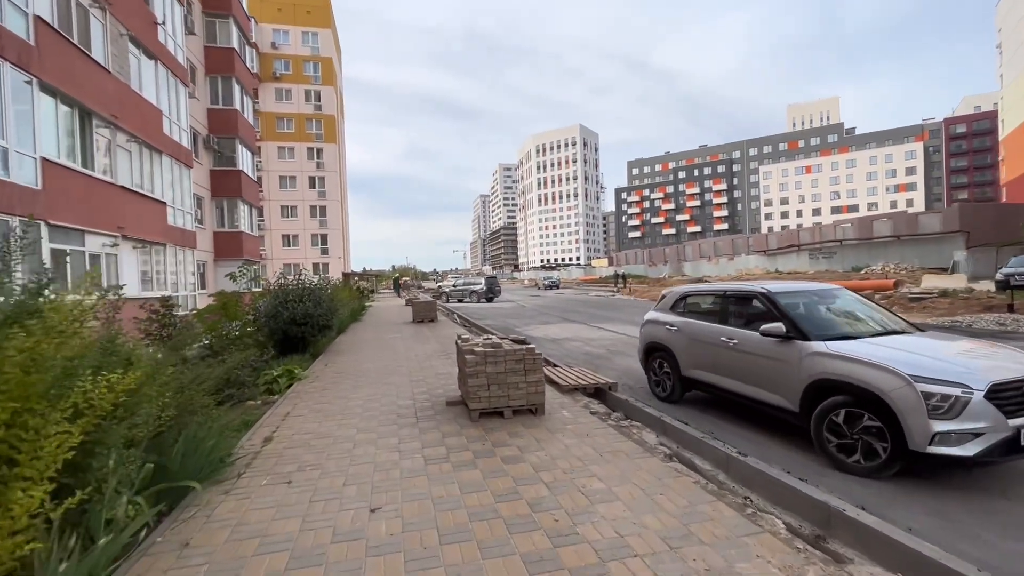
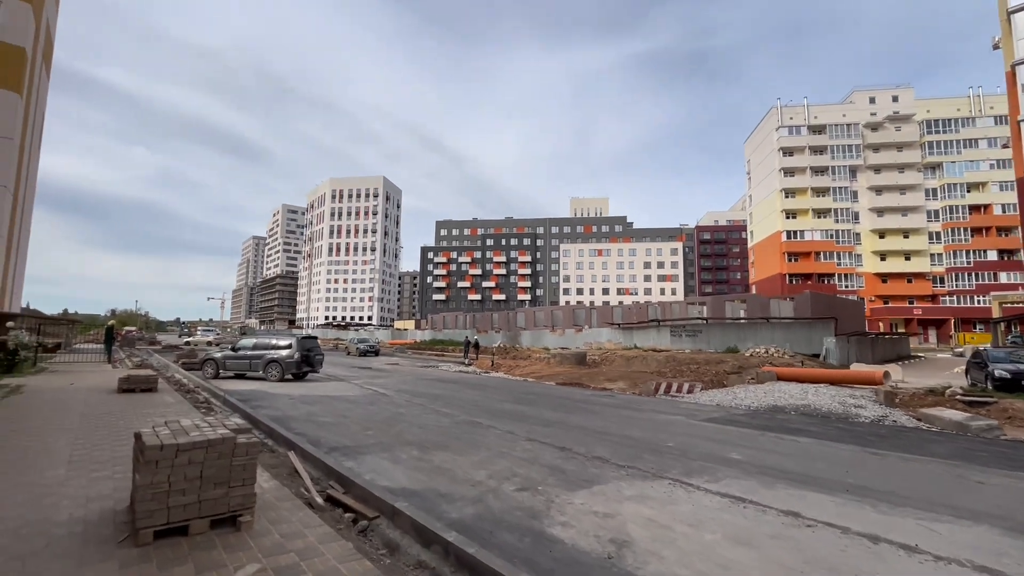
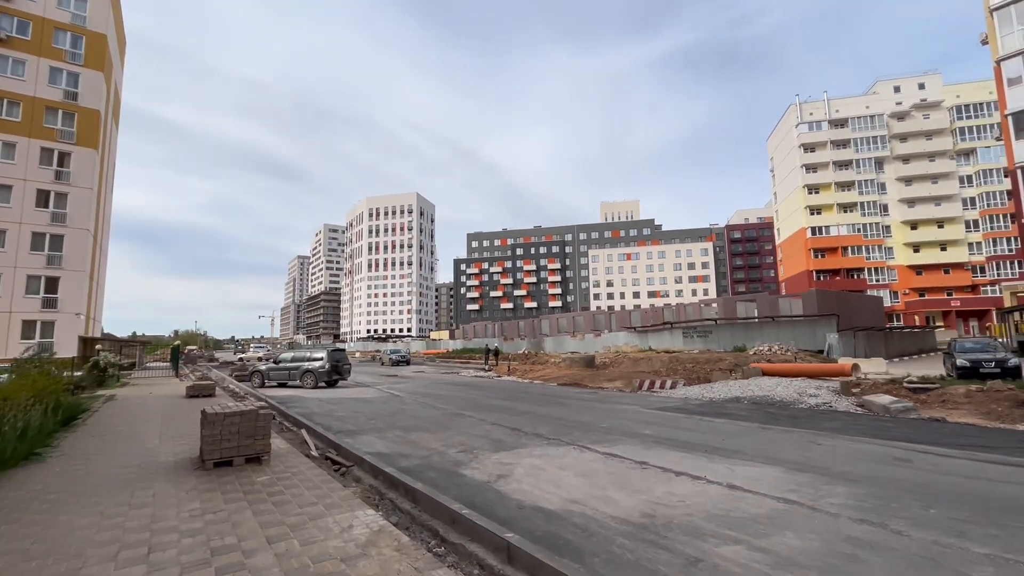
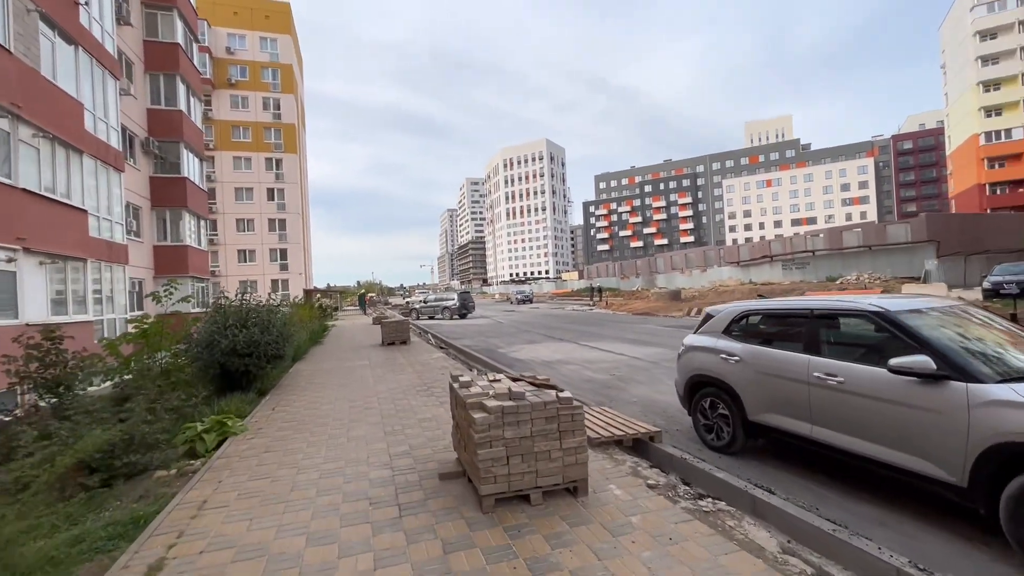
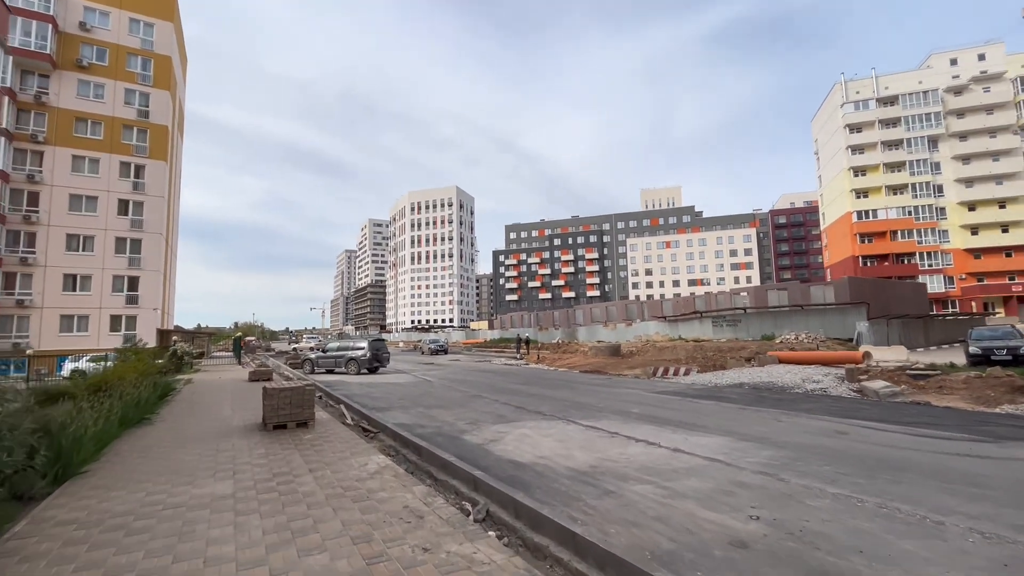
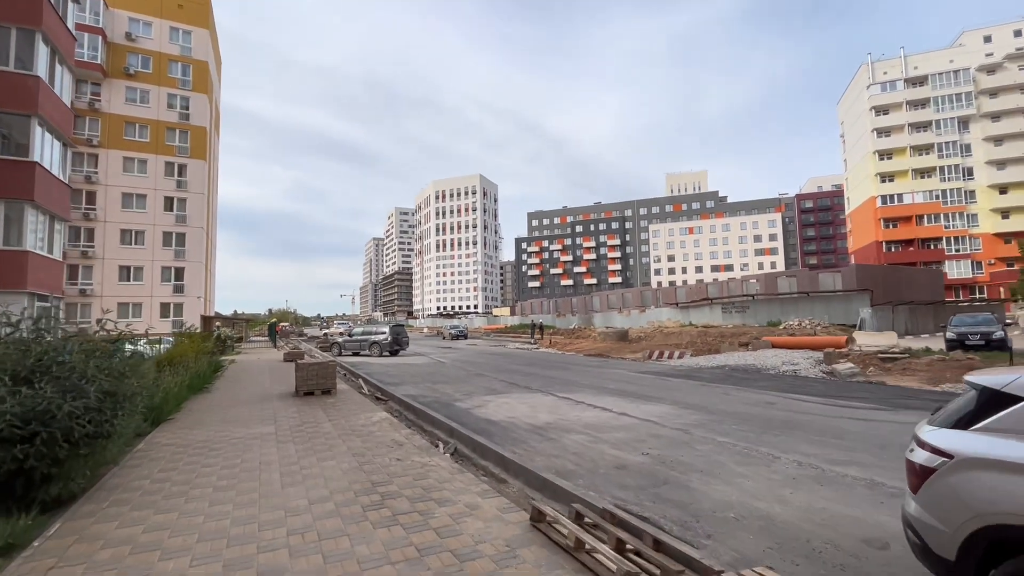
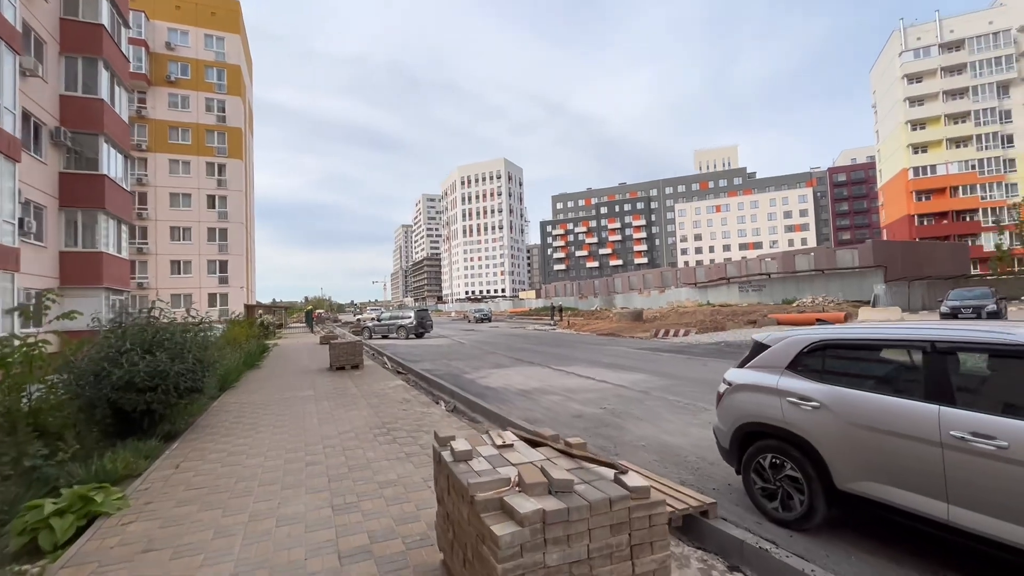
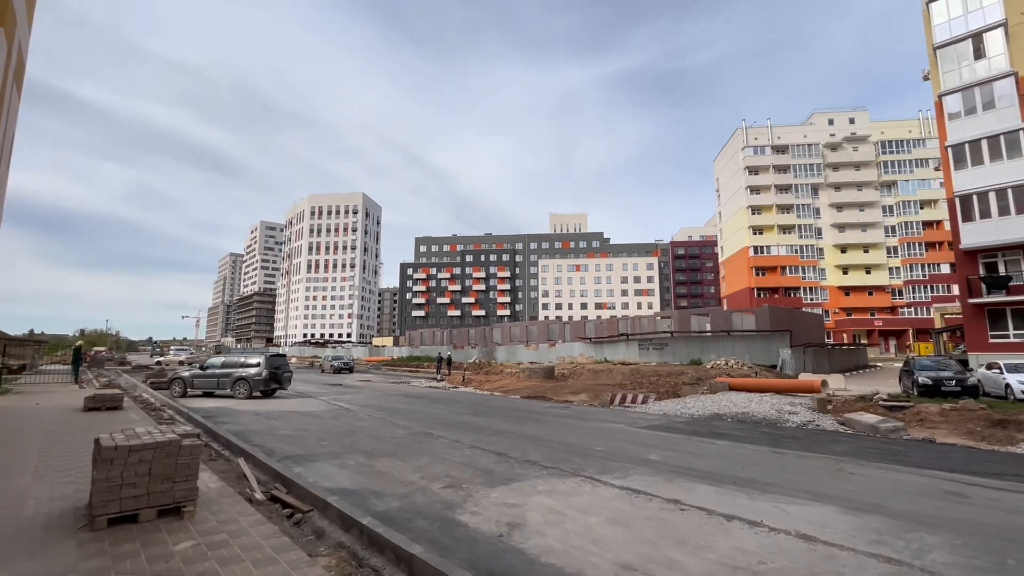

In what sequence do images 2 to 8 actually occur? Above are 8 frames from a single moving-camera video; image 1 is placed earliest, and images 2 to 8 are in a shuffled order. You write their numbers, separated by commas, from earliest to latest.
4, 7, 6, 5, 3, 8, 2
